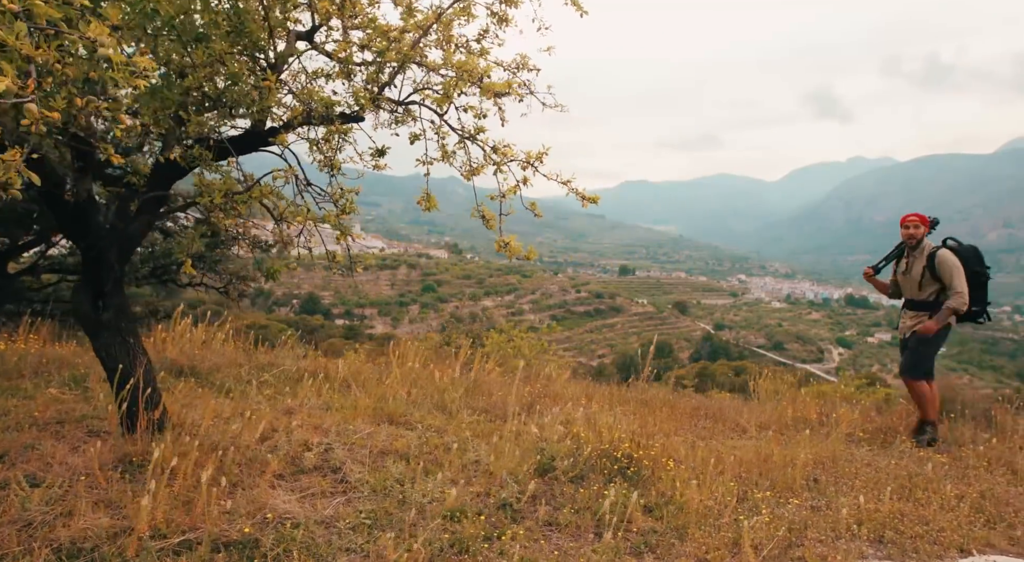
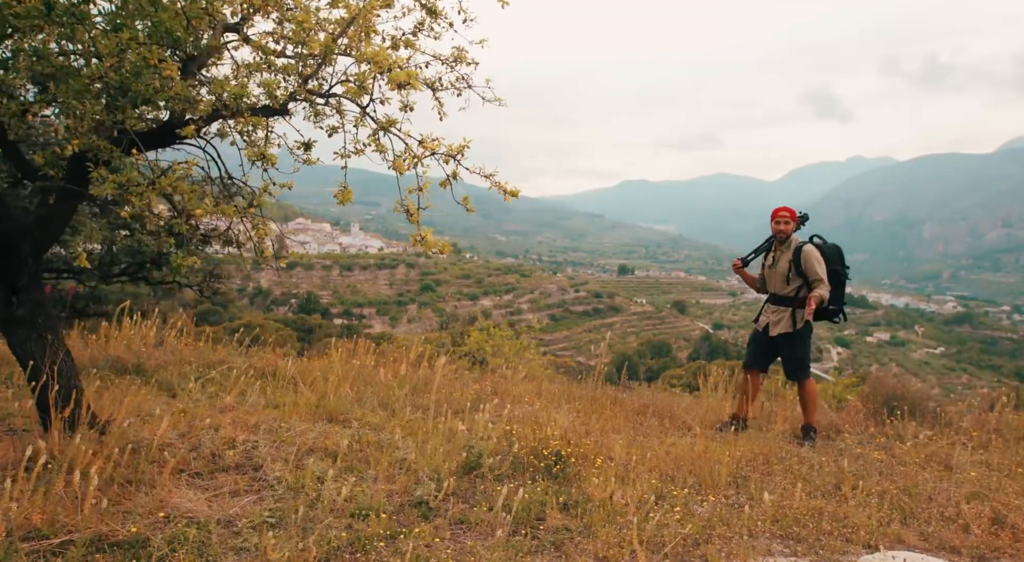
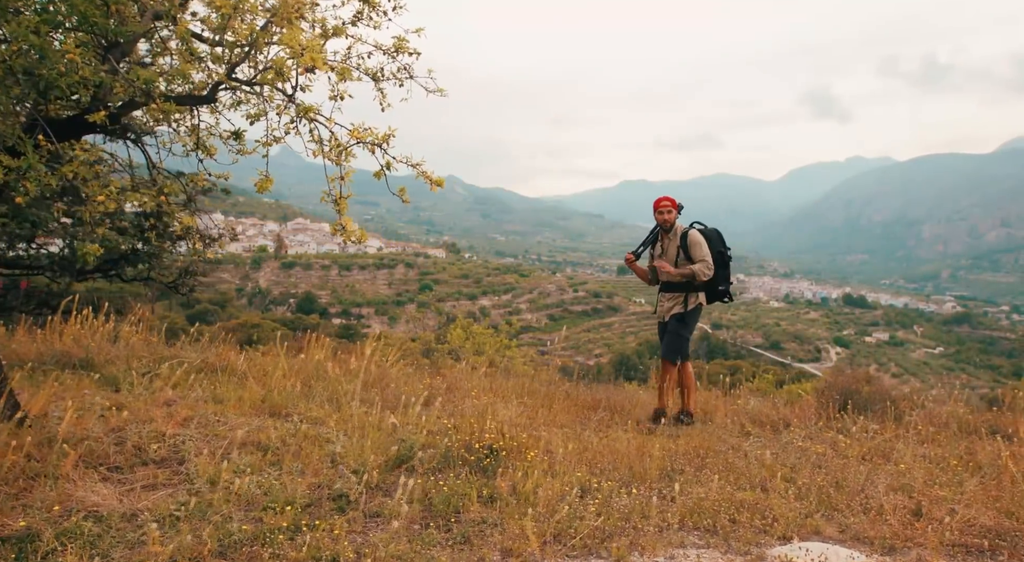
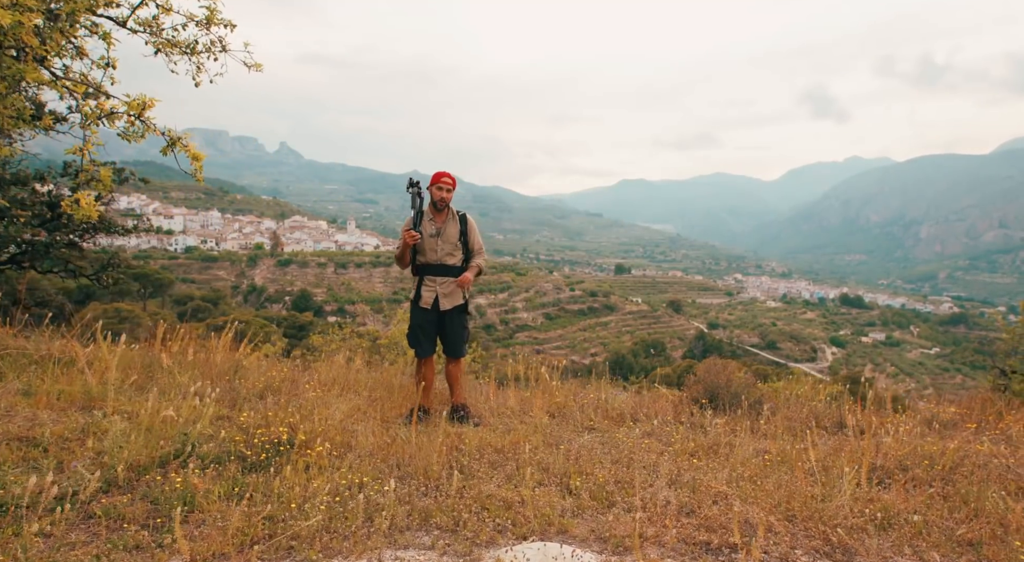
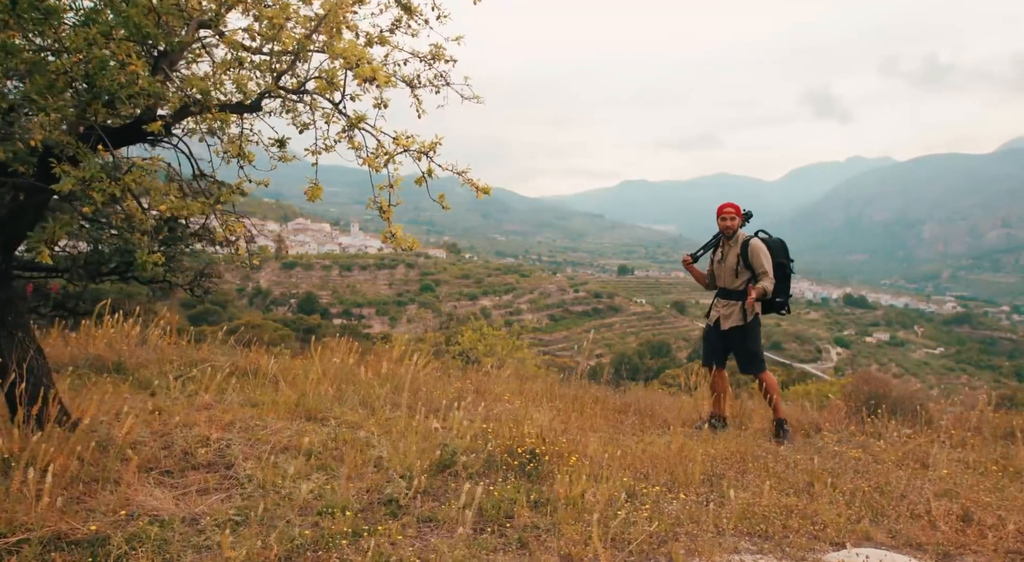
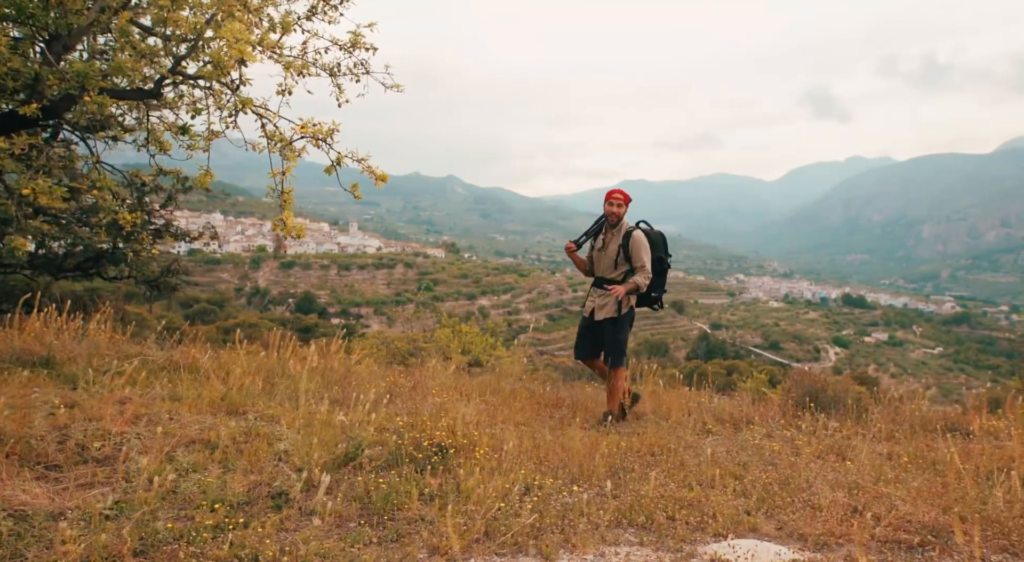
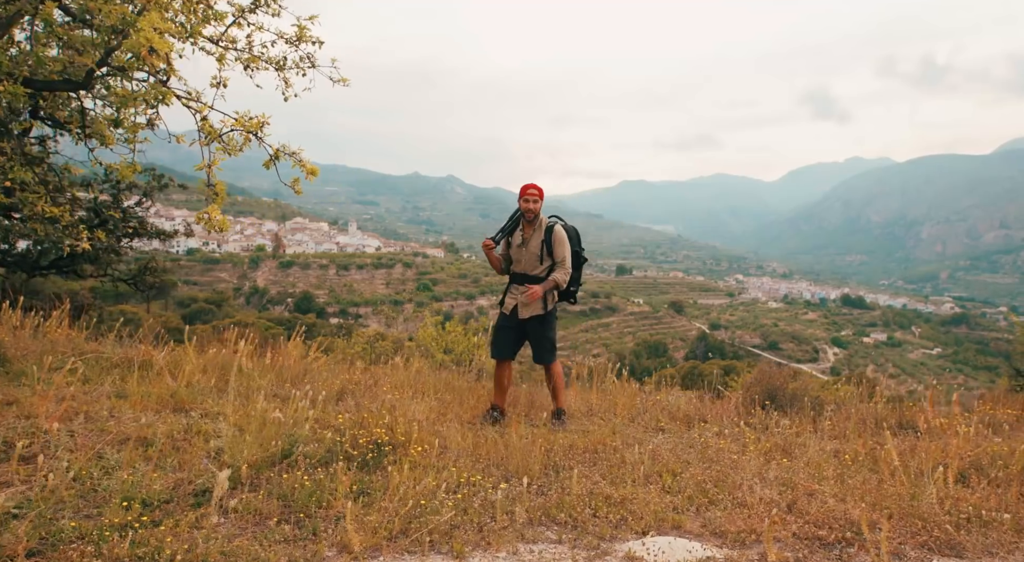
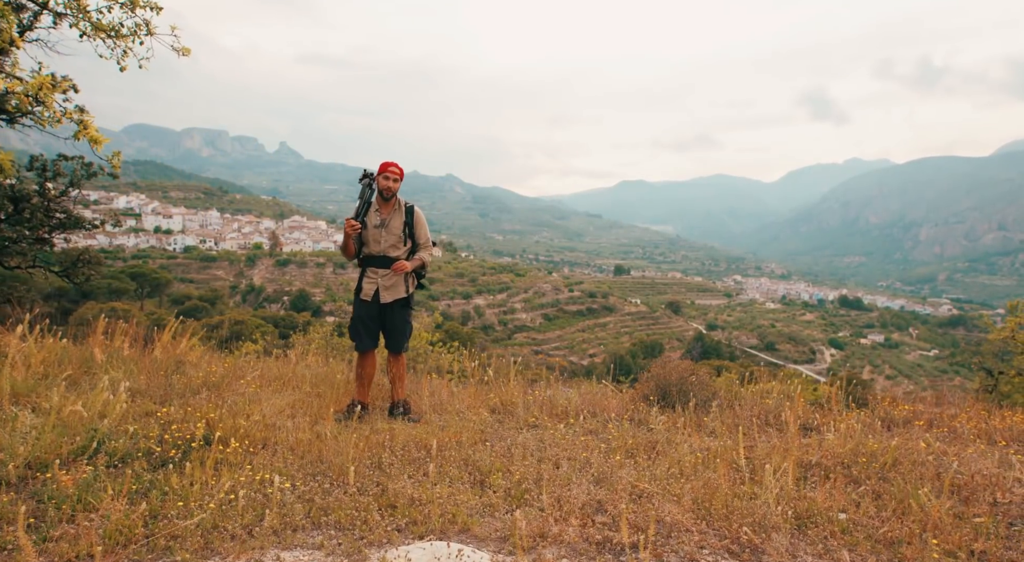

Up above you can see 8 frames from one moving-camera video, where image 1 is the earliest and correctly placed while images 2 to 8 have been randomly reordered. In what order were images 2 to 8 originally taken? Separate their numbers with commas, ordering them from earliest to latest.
2, 5, 3, 6, 7, 4, 8
